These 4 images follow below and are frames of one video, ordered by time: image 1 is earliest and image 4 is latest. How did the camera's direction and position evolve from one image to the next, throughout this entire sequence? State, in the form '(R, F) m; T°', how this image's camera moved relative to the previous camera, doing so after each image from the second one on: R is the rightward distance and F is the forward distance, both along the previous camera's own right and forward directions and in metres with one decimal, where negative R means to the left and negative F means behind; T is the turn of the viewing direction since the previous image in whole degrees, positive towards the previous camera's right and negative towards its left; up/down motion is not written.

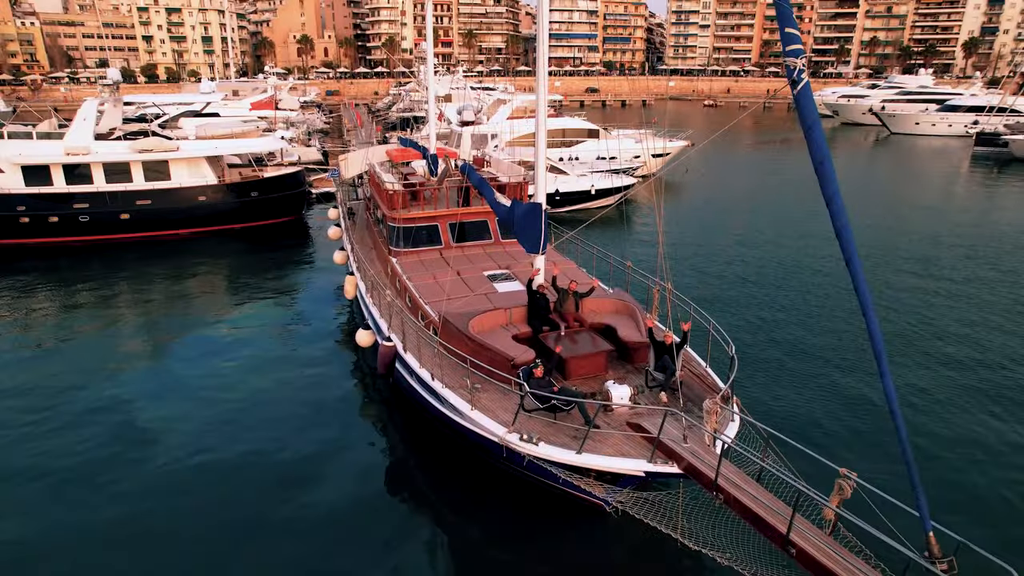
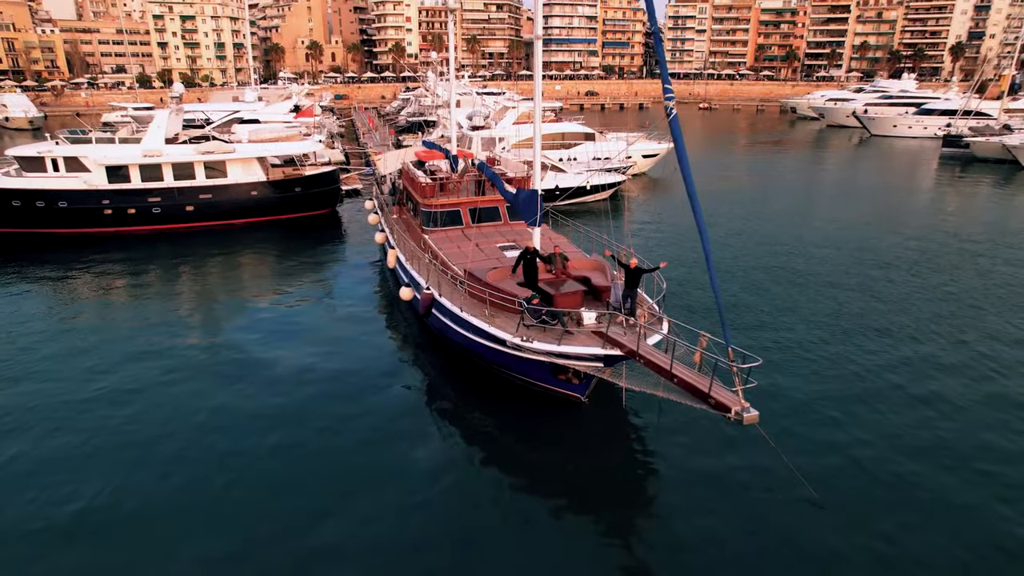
(-0.1, -3.5) m; 0°
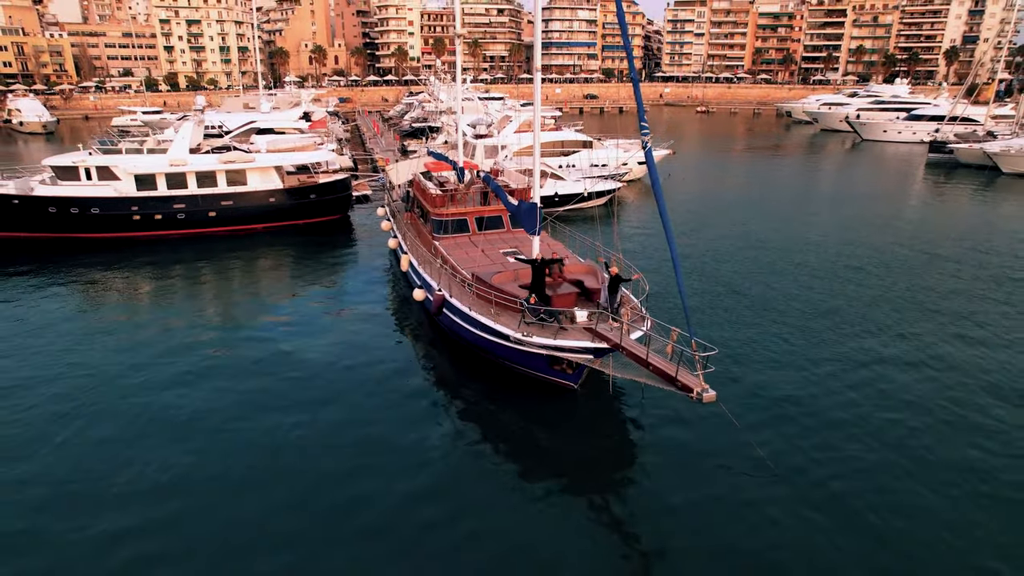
(0.0, -1.5) m; 0°
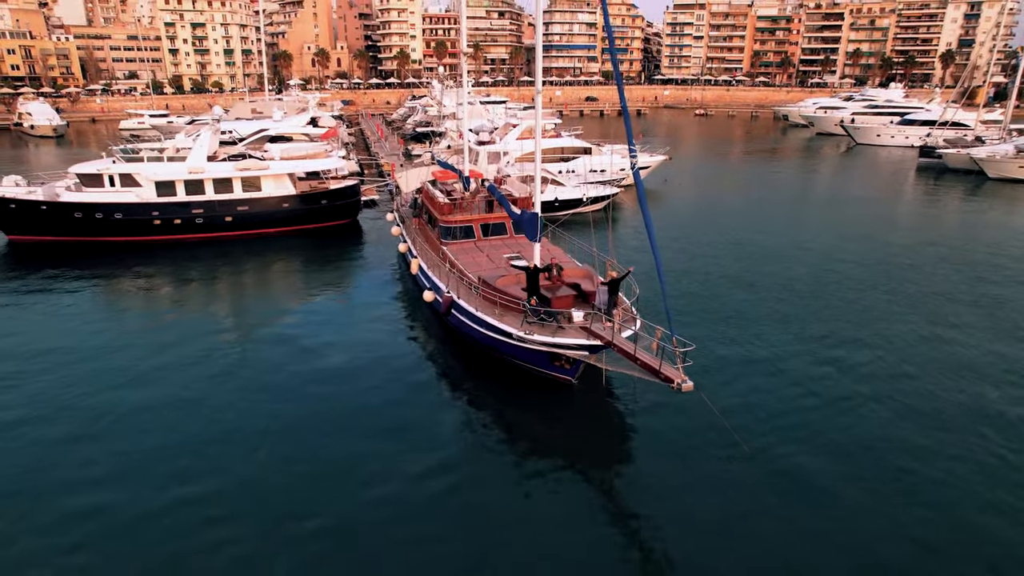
(-0.1, -1.2) m; 0°
